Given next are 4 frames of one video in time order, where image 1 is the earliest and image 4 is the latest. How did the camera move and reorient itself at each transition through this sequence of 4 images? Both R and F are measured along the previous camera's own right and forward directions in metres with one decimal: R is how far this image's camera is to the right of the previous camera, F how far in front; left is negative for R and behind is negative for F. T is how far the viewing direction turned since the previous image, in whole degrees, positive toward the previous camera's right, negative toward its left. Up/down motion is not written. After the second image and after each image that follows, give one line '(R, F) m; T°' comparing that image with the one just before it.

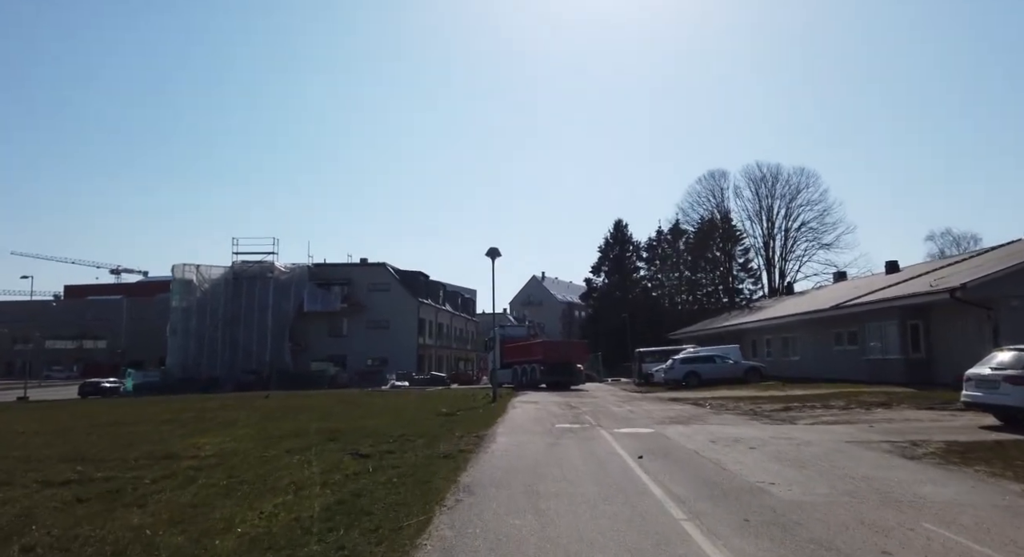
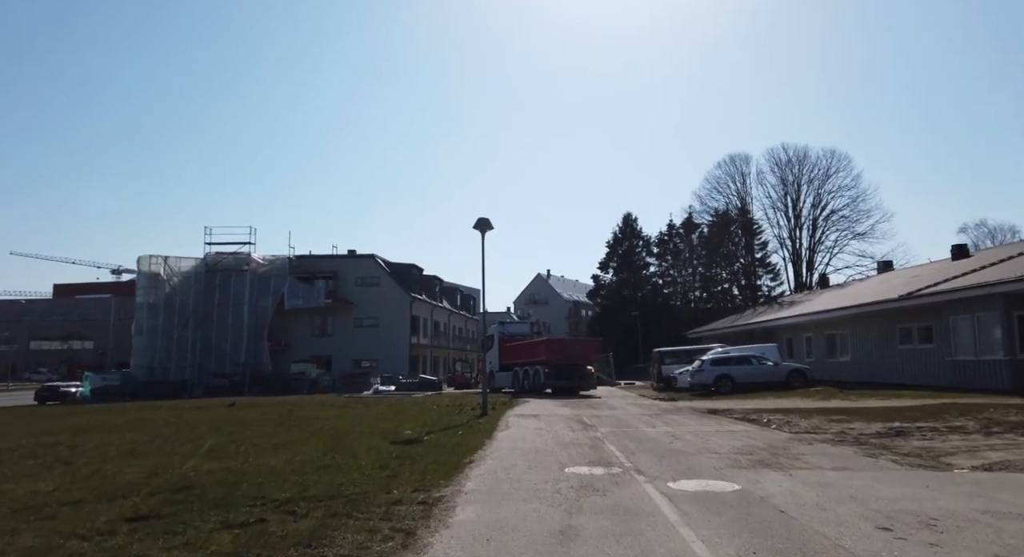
(+0.3, +6.1) m; 0°
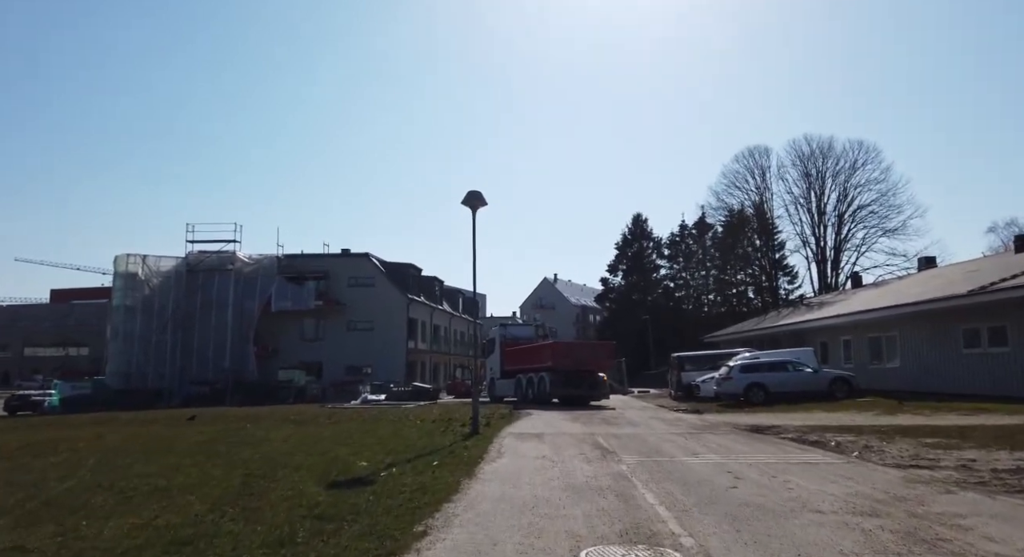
(+0.3, +4.1) m; -1°
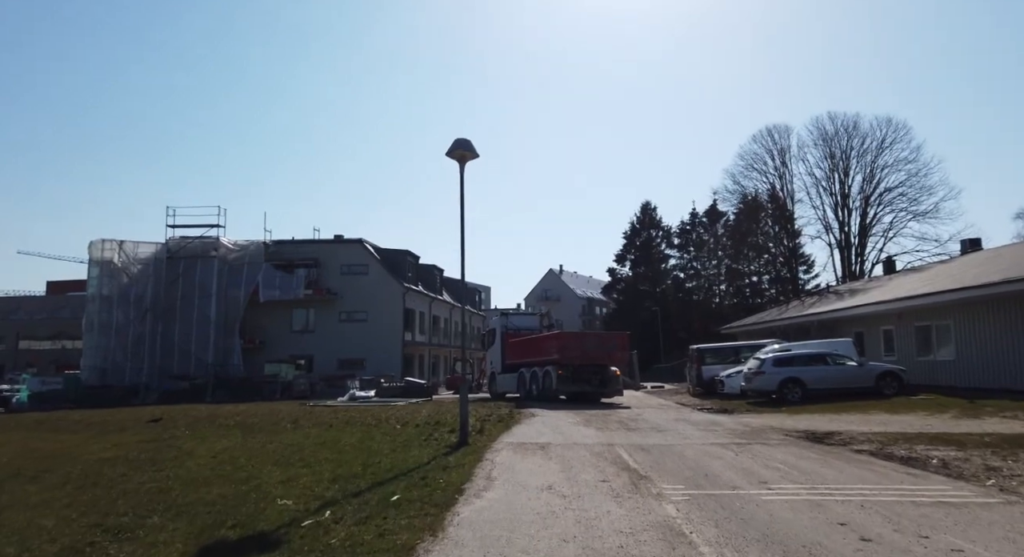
(+0.2, +3.6) m; 0°
